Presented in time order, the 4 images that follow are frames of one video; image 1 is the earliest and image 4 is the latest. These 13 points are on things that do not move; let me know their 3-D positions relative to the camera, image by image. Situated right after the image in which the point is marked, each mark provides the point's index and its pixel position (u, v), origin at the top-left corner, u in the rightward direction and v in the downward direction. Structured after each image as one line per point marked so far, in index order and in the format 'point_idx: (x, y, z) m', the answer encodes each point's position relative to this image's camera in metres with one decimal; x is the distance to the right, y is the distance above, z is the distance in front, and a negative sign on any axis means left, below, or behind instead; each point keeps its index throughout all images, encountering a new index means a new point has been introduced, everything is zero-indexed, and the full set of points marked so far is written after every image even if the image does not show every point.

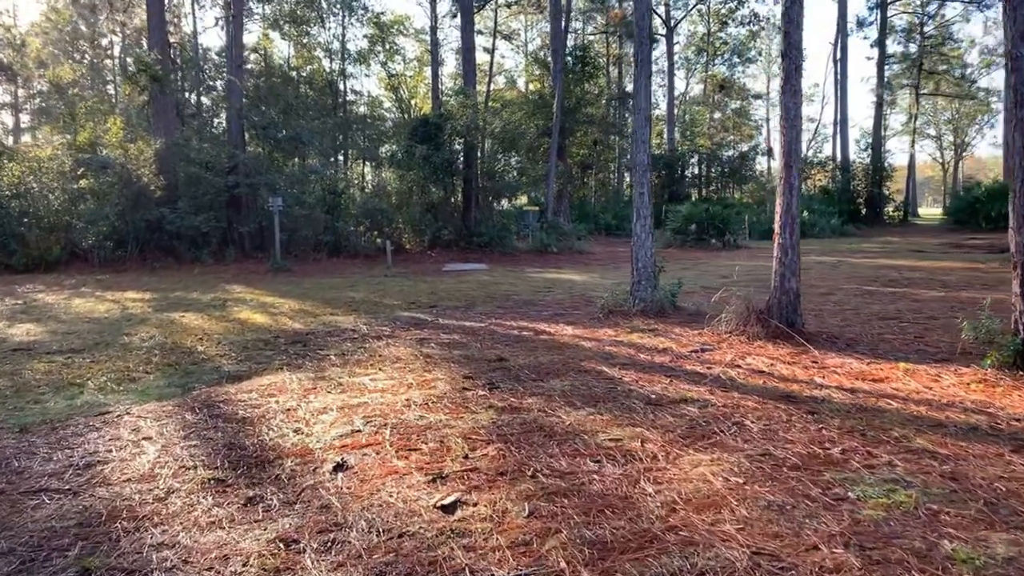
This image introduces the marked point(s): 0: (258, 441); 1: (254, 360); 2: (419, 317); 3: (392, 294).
0: (-1.0, -0.6, +3.3) m
1: (-1.7, -0.5, +5.4) m
2: (-0.8, -0.3, +7.2) m
3: (-1.4, -0.1, +9.2) m
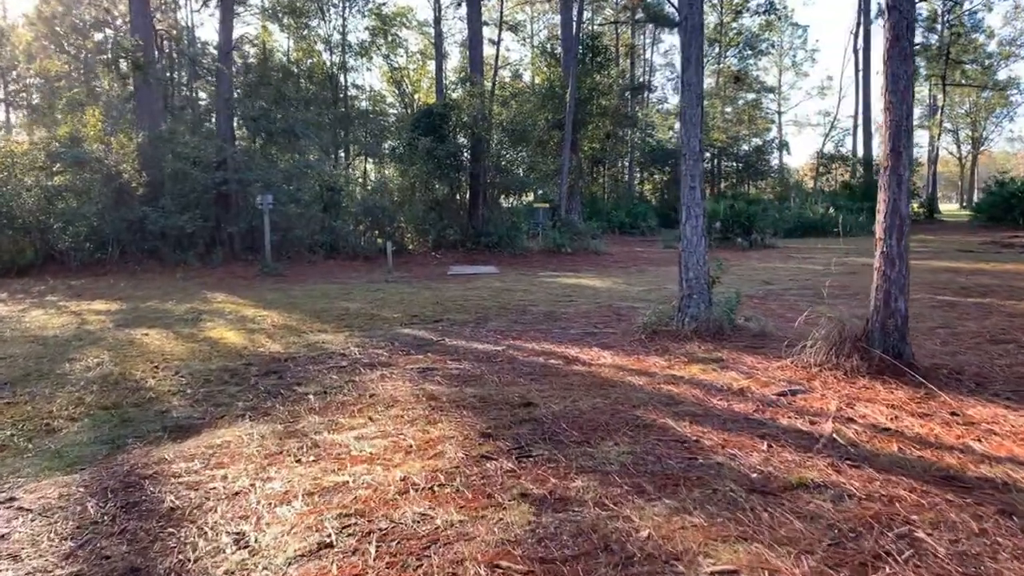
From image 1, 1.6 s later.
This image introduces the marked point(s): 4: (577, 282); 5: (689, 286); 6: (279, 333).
0: (-0.9, -0.7, +2.2) m
1: (-1.6, -0.6, +4.2) m
2: (-0.7, -0.4, +6.1) m
3: (-1.2, -0.2, +8.1) m
4: (+0.8, +0.1, +9.7) m
5: (+1.1, 0.0, +5.2) m
6: (-1.9, -0.4, +6.5) m
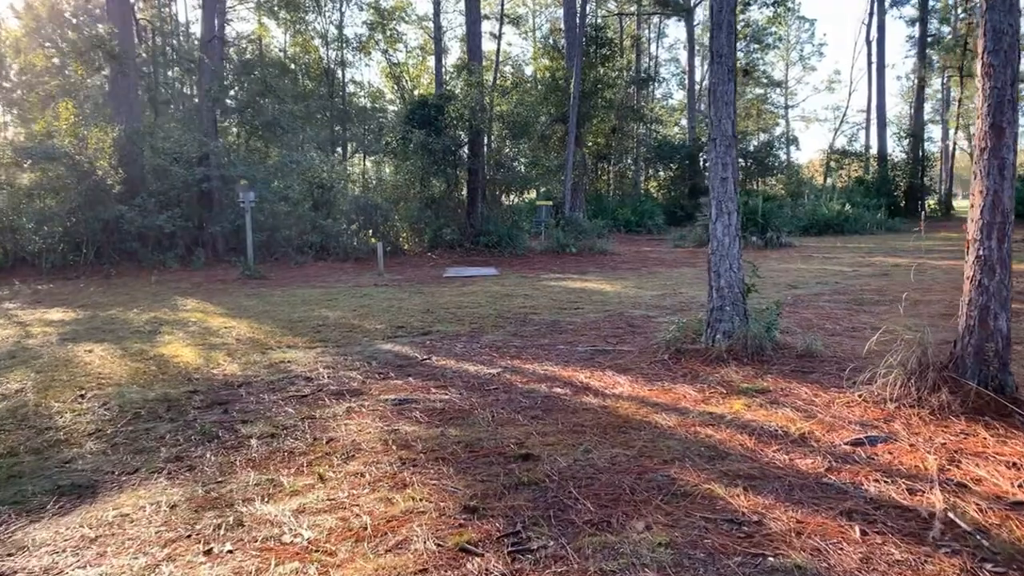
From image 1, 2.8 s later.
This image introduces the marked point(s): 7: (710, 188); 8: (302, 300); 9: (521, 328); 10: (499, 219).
0: (-0.9, -0.8, +1.3) m
1: (-1.6, -0.7, +3.4) m
2: (-0.7, -0.4, +5.2) m
3: (-1.2, -0.2, +7.2) m
4: (+0.8, 0.0, +8.8) m
5: (+1.1, 0.0, +4.4) m
6: (-1.9, -0.4, +5.6) m
7: (+1.1, +0.5, +4.4) m
8: (-2.2, -0.1, +8.5) m
9: (+0.1, -0.3, +6.1) m
10: (-0.2, +1.2, +14.6) m
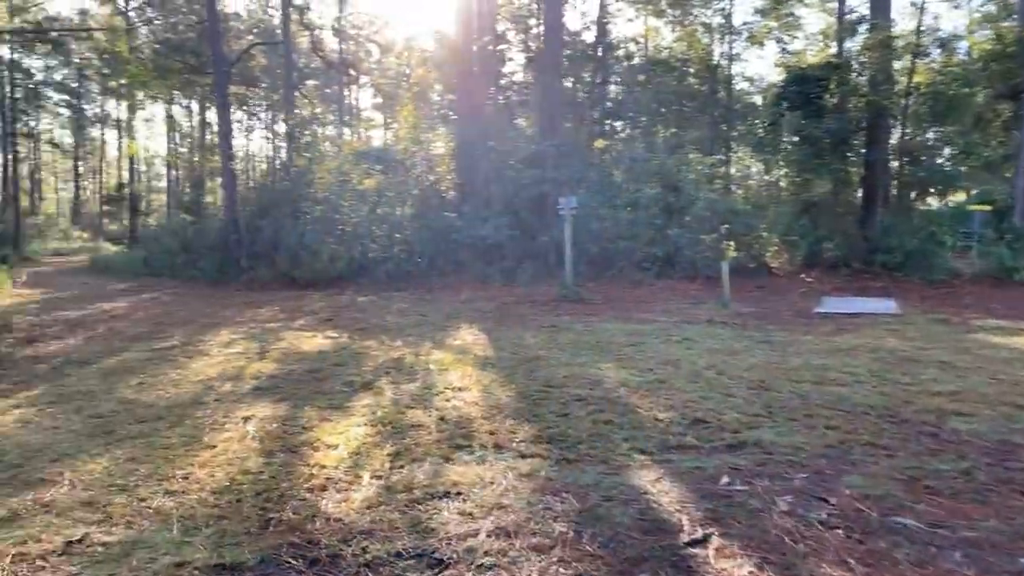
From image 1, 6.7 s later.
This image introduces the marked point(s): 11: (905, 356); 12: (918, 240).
0: (-1.5, -1.0, -0.7) m
1: (-1.1, -0.9, +1.4) m
2: (+0.5, -0.7, +2.6) m
3: (+1.0, -0.5, +4.6) m
4: (+3.5, -0.4, +5.2) m
5: (+1.7, -0.4, +1.0) m
6: (-0.4, -0.7, +3.5) m
7: (+1.8, +0.2, +1.1) m
8: (+0.7, -0.4, +6.2) m
9: (+1.6, -0.6, +3.0) m
10: (+5.2, +0.8, +10.8) m
11: (+2.5, -0.4, +5.3) m
12: (+5.3, +0.6, +10.6) m
